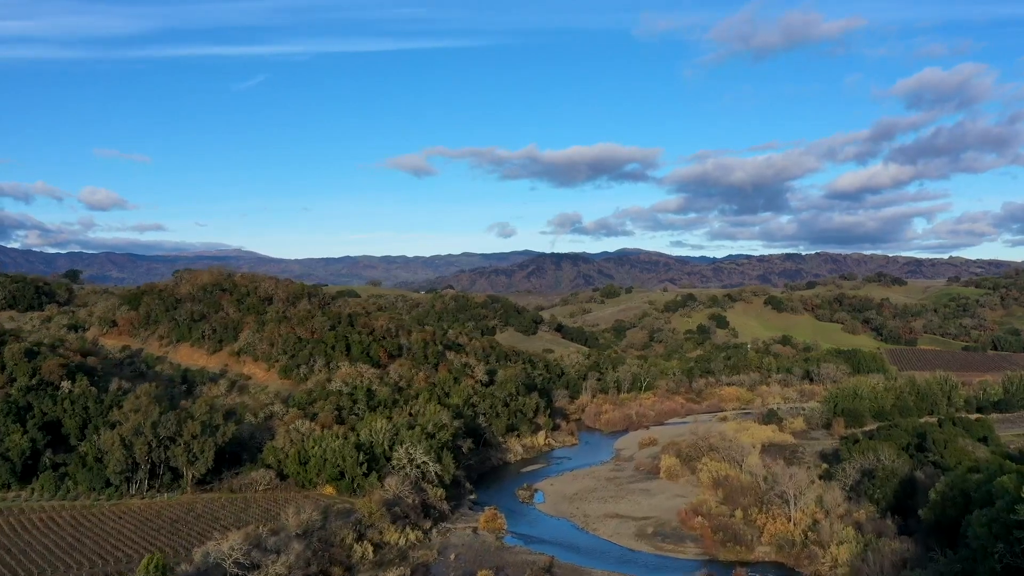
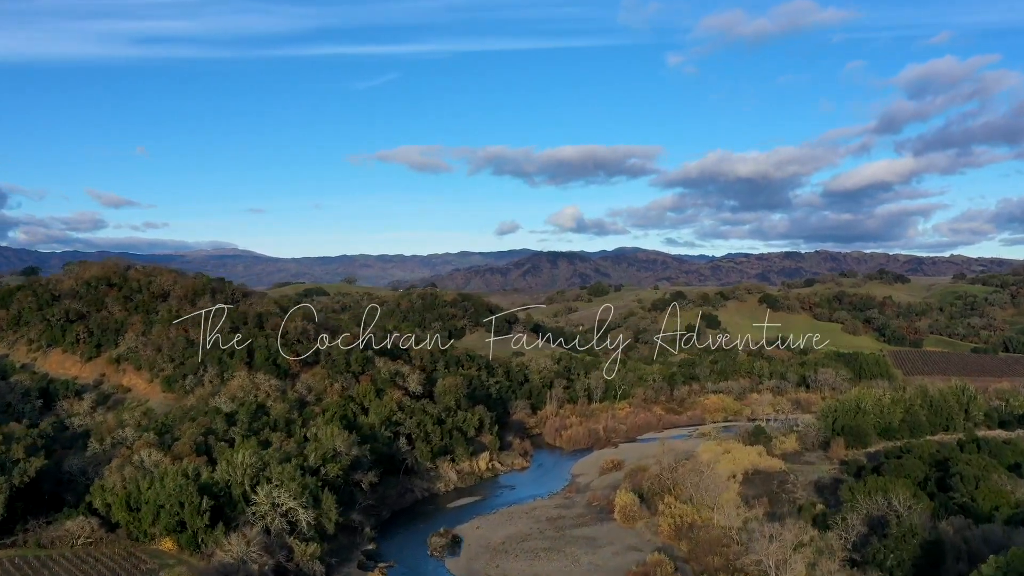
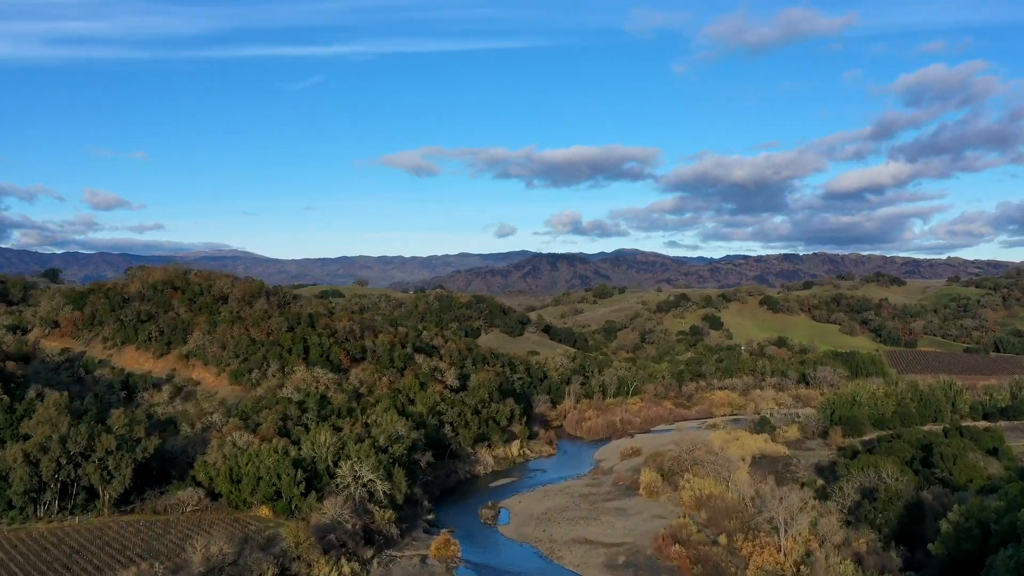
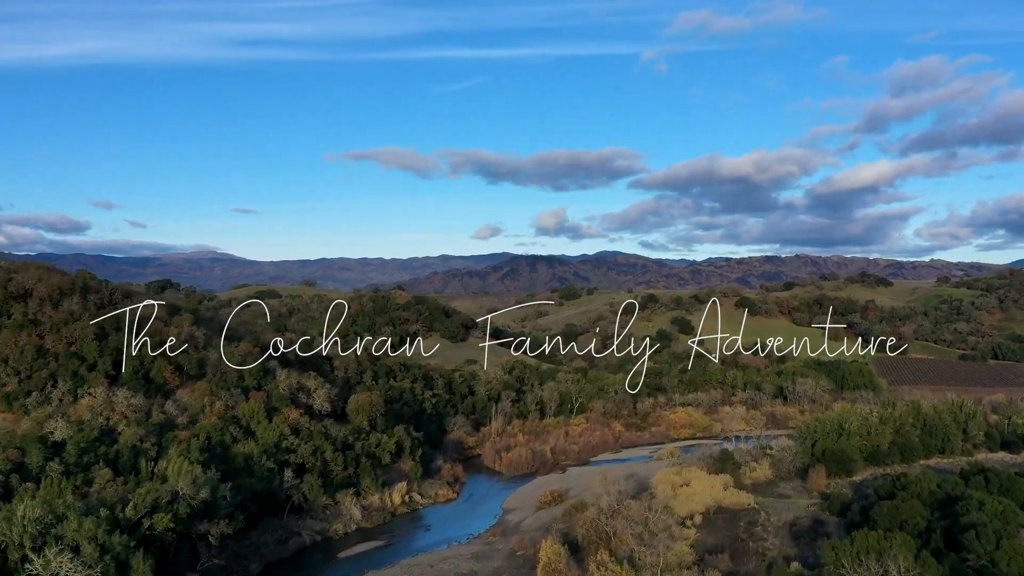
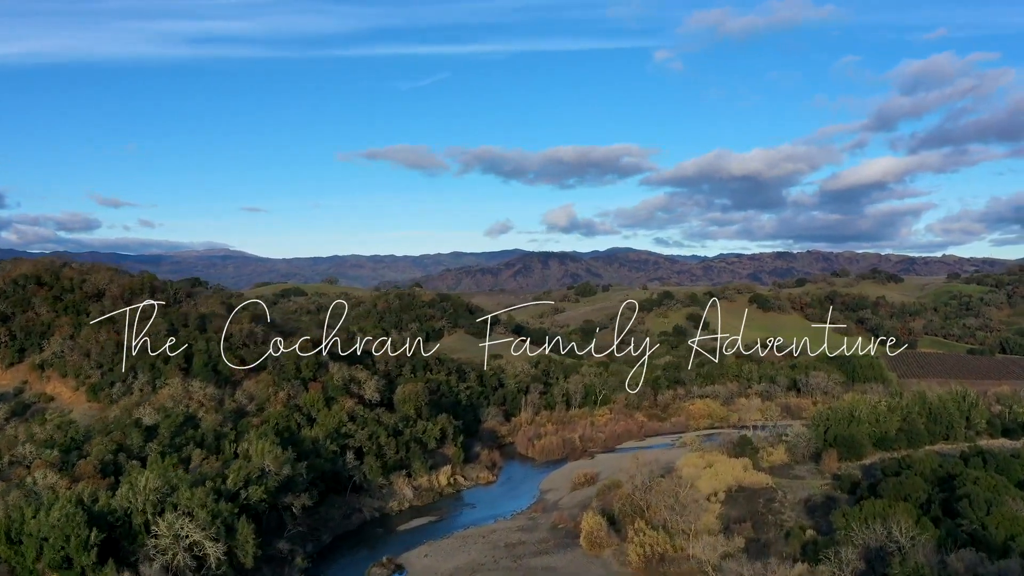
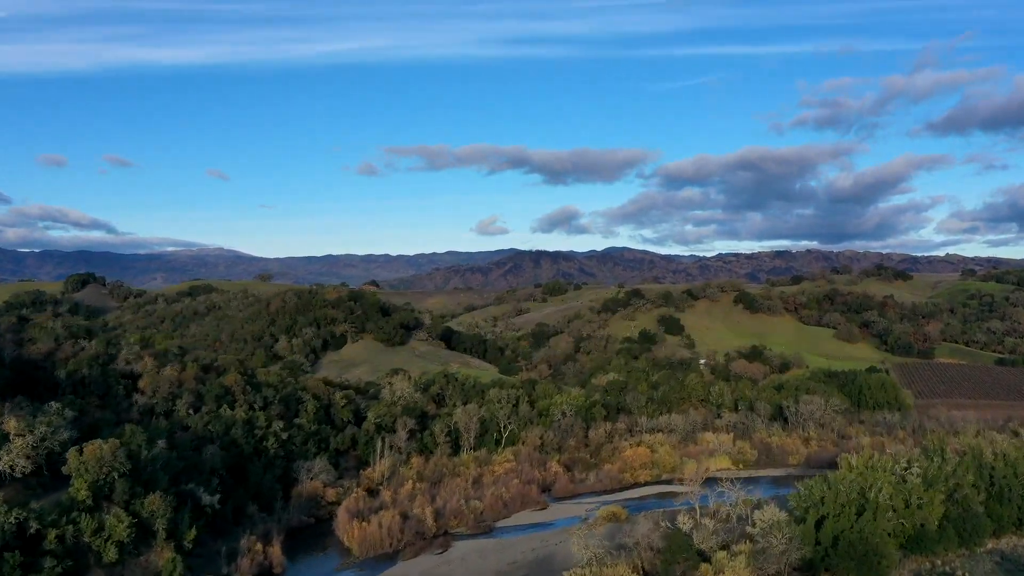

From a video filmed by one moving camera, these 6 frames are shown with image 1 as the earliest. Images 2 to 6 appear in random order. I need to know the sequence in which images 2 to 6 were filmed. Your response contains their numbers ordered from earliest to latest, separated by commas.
3, 2, 5, 4, 6
